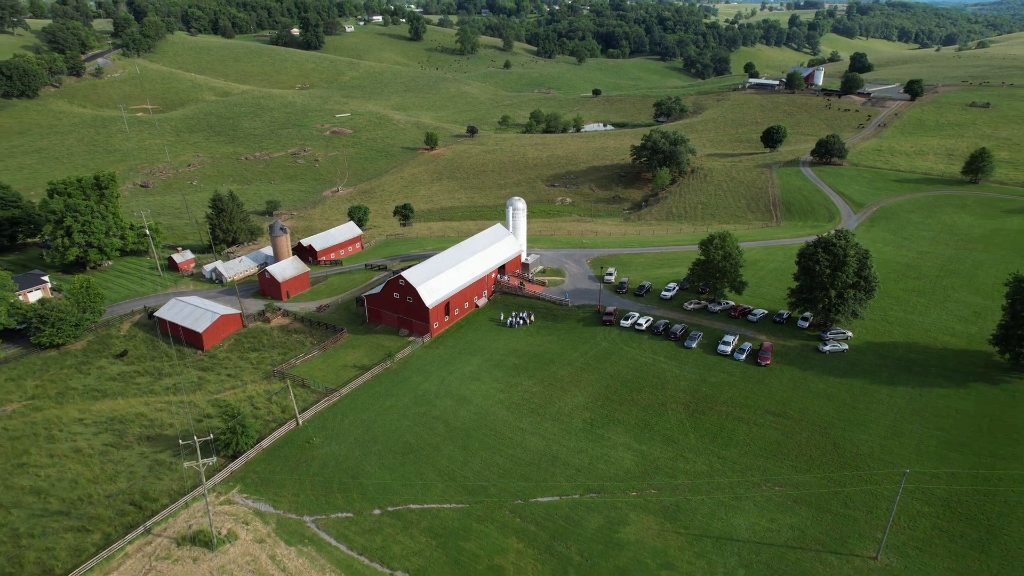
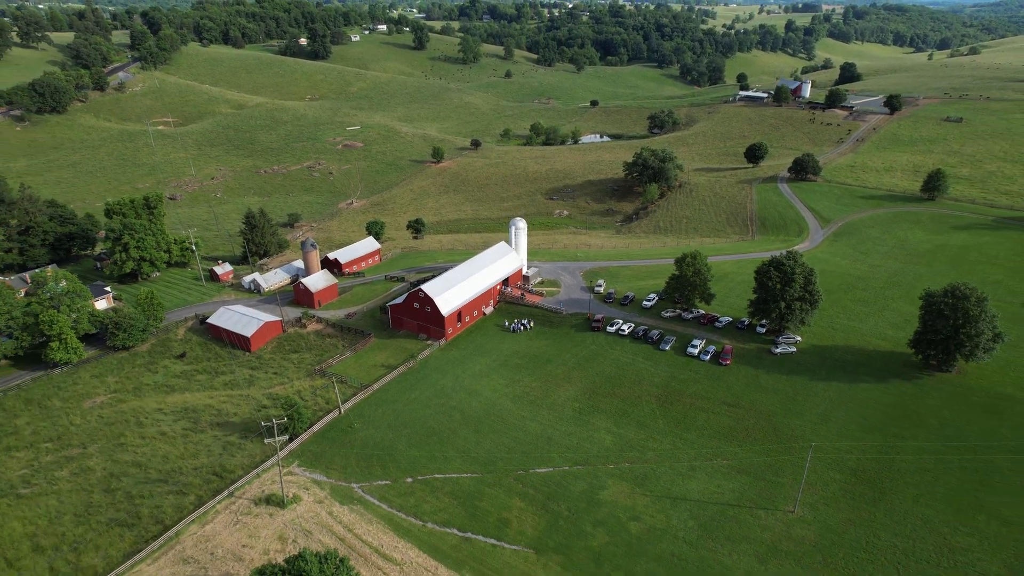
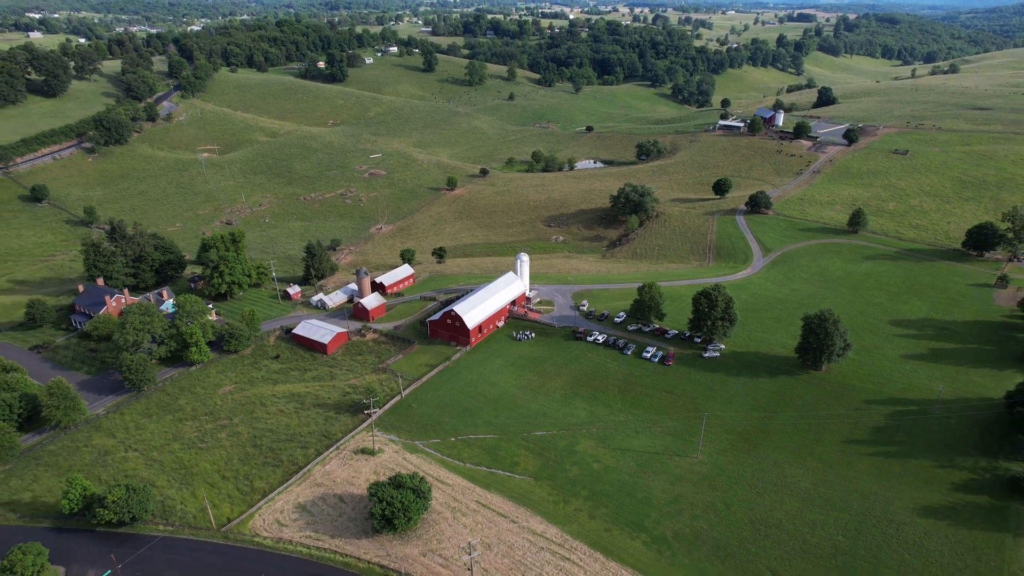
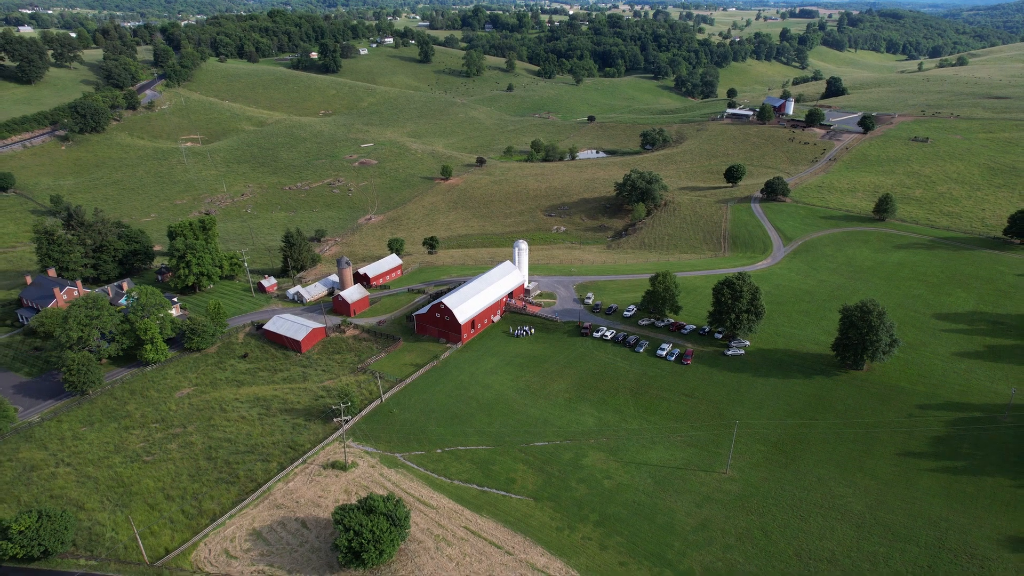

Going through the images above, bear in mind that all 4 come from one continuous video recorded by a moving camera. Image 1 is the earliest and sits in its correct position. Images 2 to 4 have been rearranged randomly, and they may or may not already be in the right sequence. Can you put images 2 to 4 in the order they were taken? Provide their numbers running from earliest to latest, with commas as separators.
2, 4, 3
